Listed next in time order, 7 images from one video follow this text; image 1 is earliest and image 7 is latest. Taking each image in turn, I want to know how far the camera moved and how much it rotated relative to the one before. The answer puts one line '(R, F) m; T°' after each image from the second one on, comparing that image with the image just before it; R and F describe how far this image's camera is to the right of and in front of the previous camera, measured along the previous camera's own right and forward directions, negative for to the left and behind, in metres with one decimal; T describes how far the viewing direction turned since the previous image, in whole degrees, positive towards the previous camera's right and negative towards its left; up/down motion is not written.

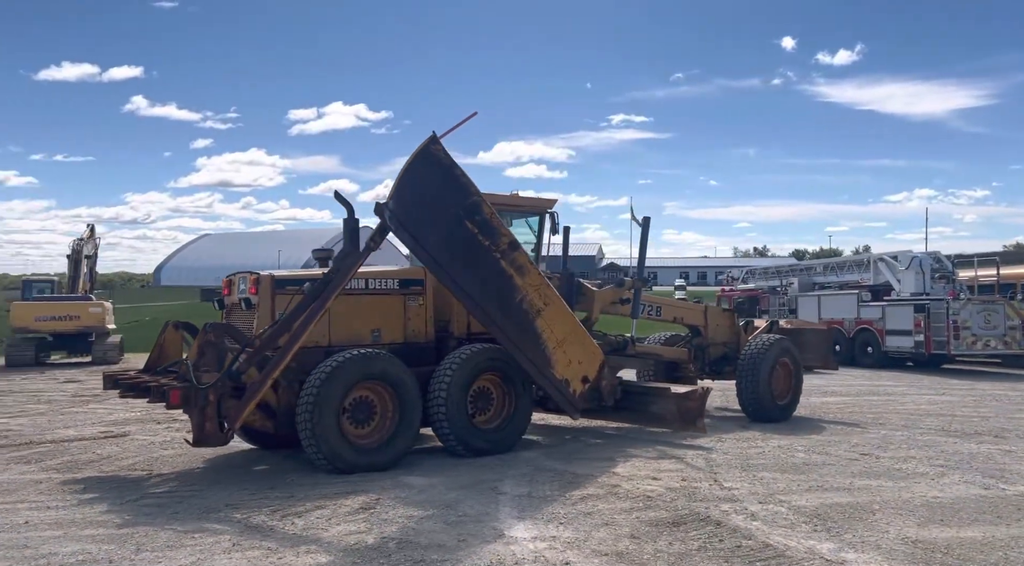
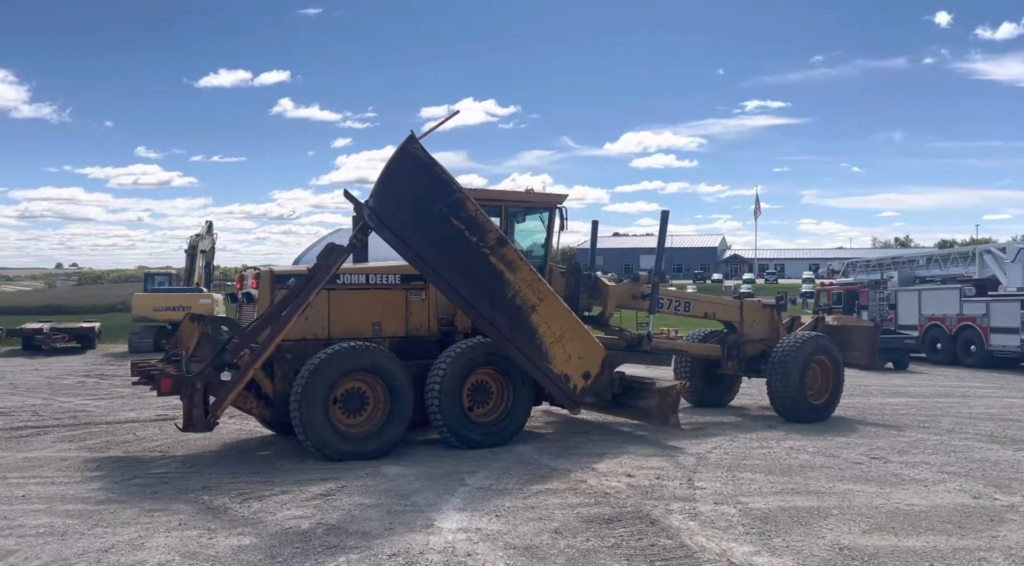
(+1.3, 0.0) m; -8°
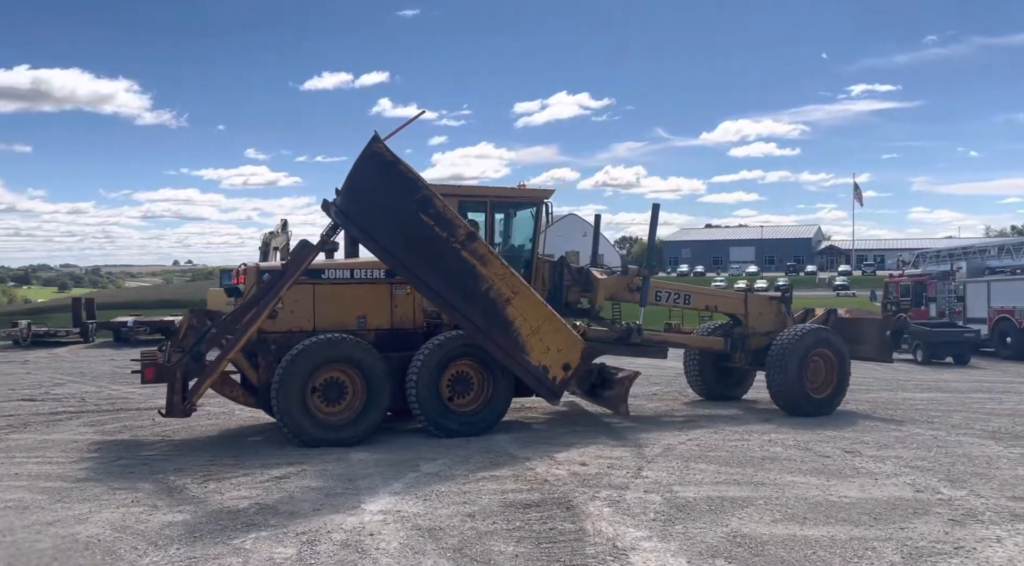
(+1.2, -0.2) m; -5°
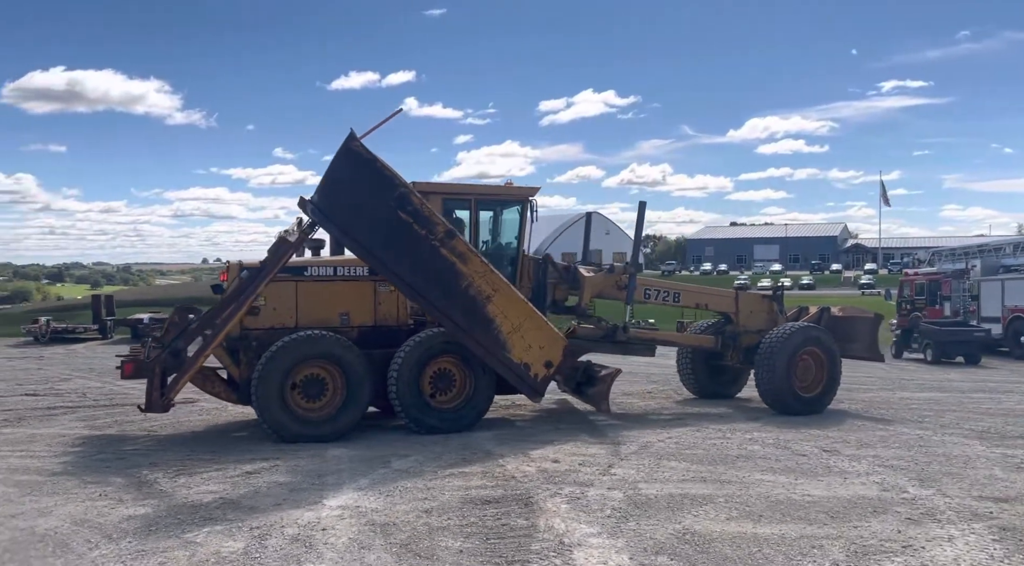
(+0.4, 0.0) m; -1°
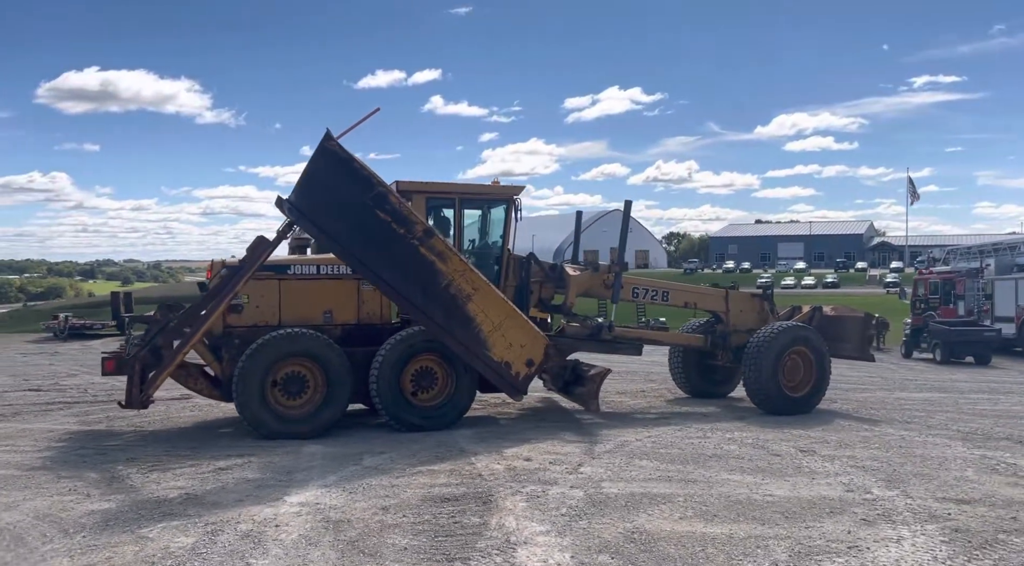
(+0.4, 0.0) m; -1°
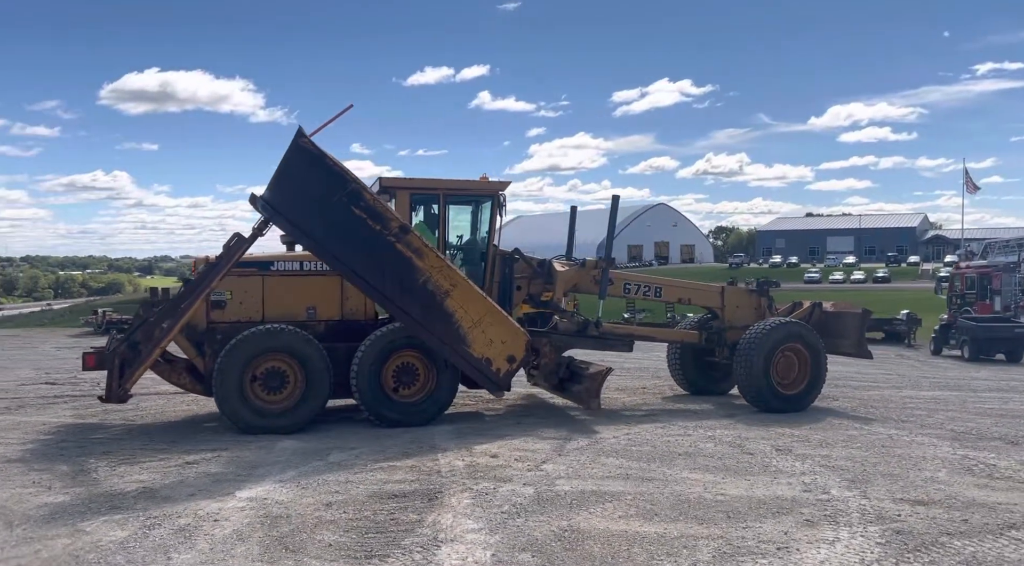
(+0.7, 0.0) m; -3°
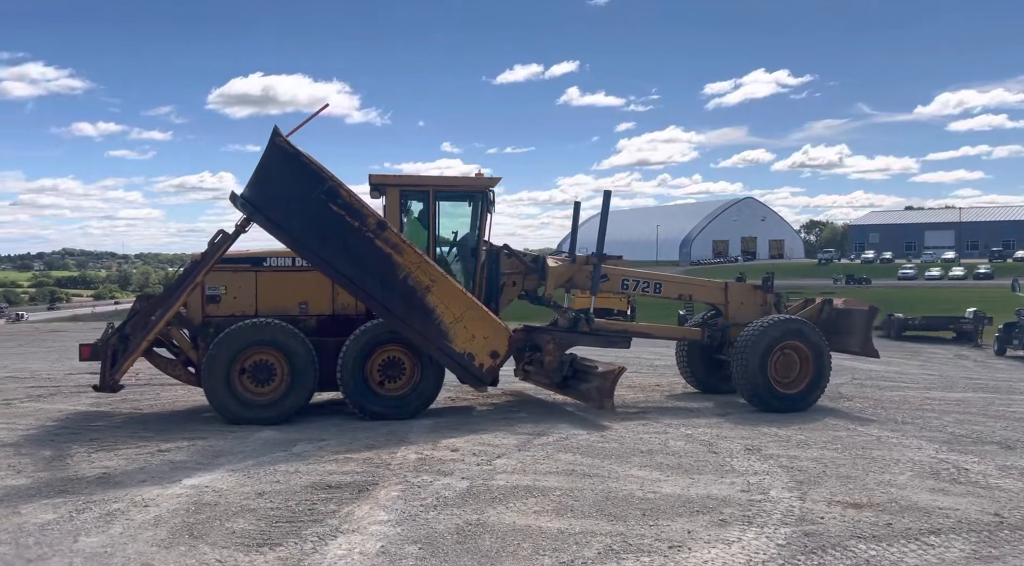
(+1.1, 0.0) m; -5°
